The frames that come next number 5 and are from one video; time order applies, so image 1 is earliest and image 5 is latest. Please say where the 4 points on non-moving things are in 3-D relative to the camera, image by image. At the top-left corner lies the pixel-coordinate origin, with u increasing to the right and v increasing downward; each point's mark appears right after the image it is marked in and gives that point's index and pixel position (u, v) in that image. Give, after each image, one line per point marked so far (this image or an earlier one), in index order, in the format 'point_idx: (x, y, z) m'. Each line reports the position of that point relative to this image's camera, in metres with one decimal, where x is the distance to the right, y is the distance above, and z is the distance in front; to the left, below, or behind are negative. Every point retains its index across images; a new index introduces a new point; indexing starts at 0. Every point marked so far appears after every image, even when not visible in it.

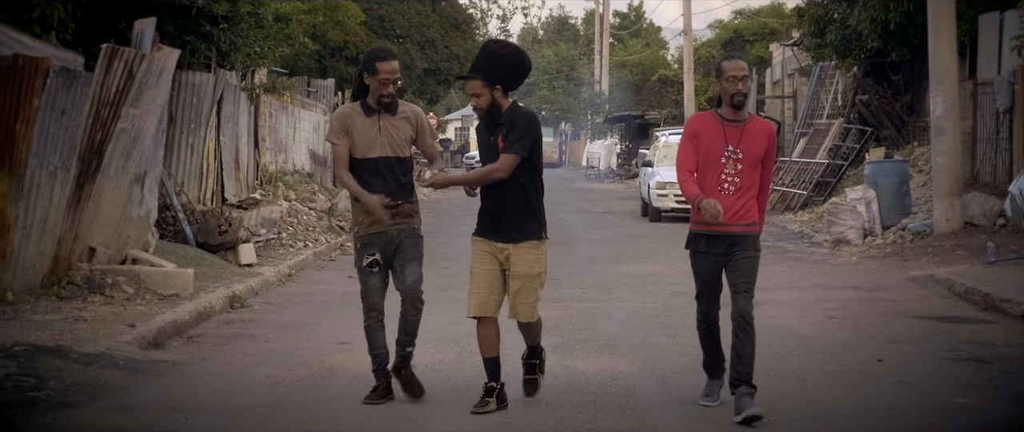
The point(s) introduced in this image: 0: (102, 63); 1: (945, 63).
0: (-3.3, +1.3, +9.8) m
1: (+5.3, +1.9, +14.7) m
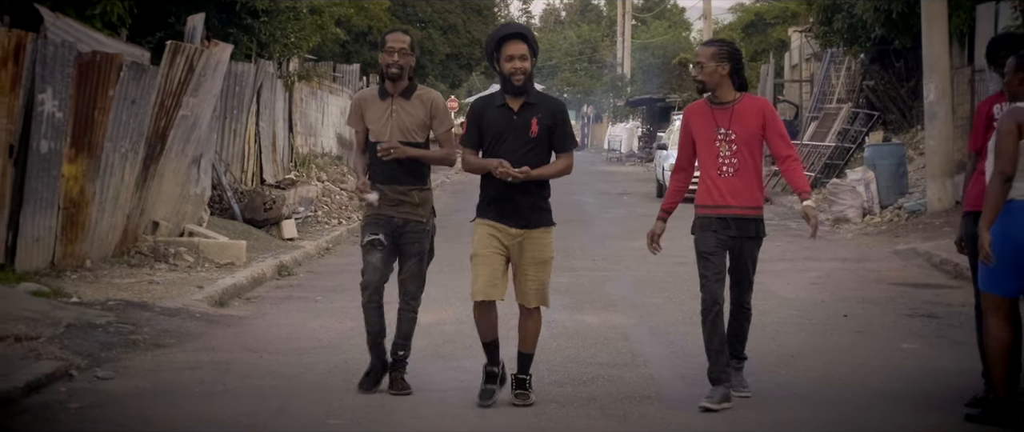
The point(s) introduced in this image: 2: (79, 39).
0: (-3.2, +1.5, +11.0) m
1: (+5.6, +2.2, +15.7) m
2: (-3.8, +1.5, +10.4) m
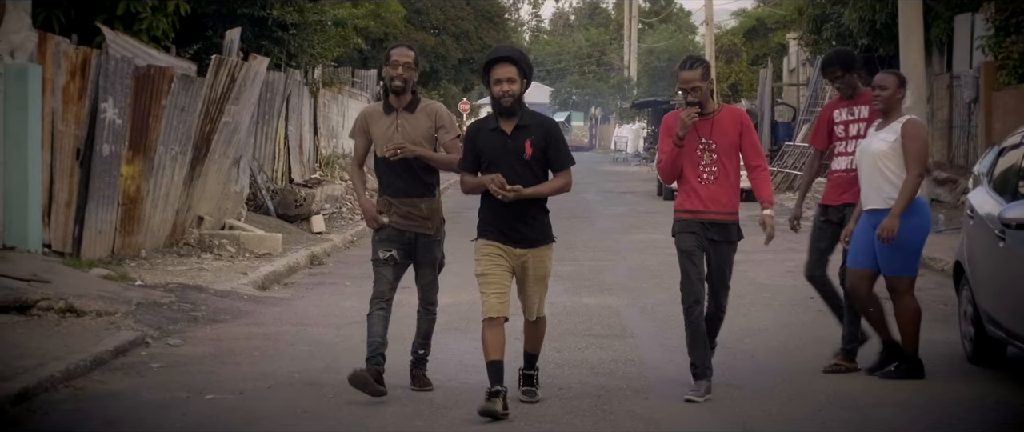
0: (-3.1, +1.5, +12.3) m
1: (+5.7, +2.2, +16.9) m
2: (-3.7, +1.6, +11.7) m
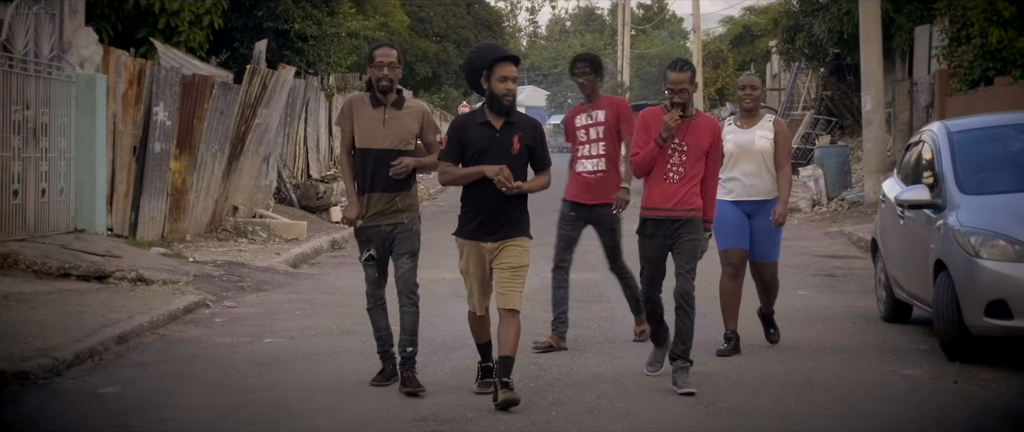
0: (-3.1, +1.6, +14.0) m
1: (+5.6, +2.3, +18.6) m
2: (-3.7, +1.7, +13.4) m
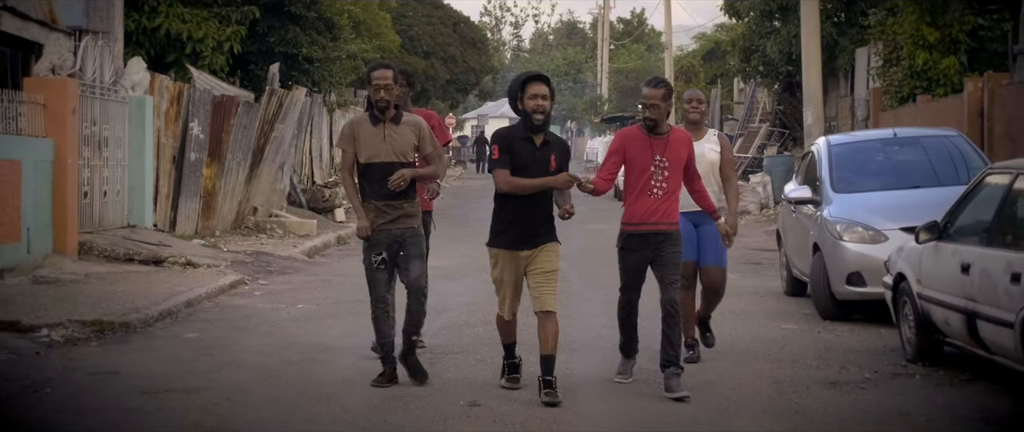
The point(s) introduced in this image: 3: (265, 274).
0: (-3.4, +1.6, +16.4) m
1: (+5.3, +2.3, +21.1) m
2: (-4.0, +1.7, +15.8) m
3: (-2.6, -0.6, +12.7) m
